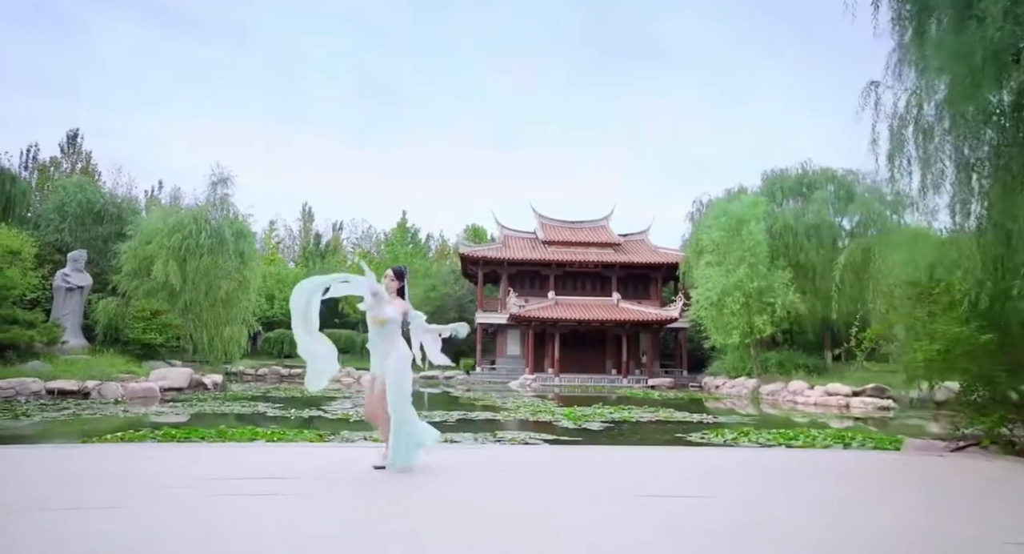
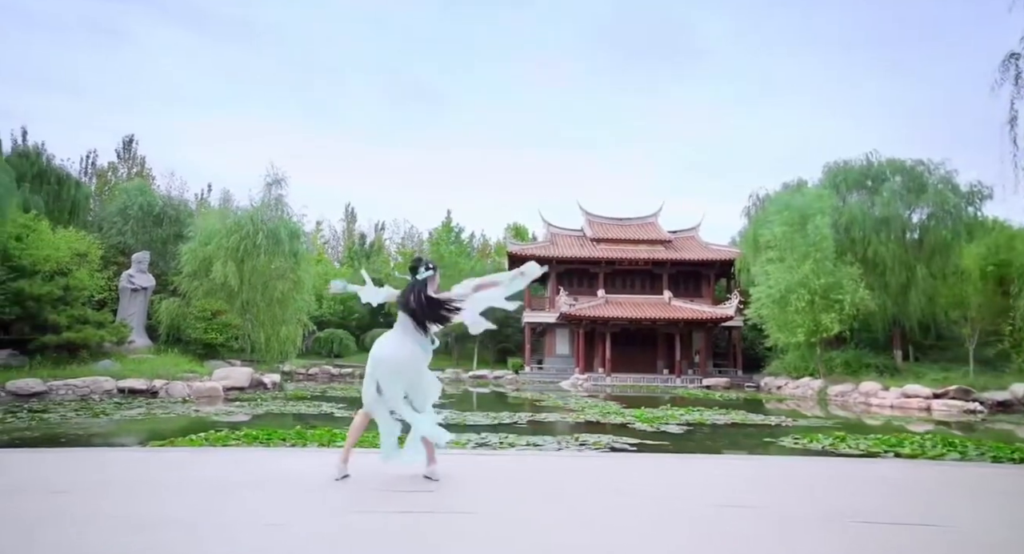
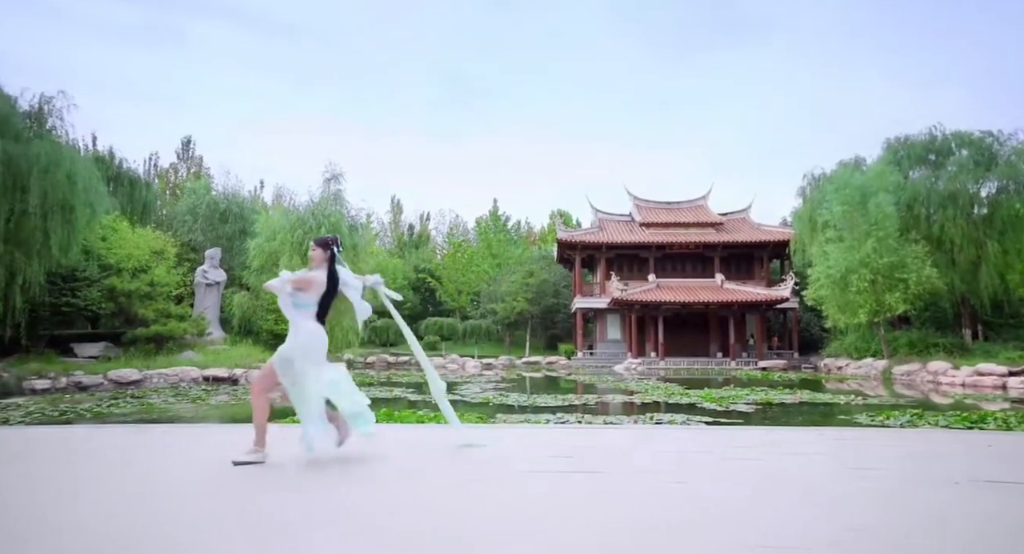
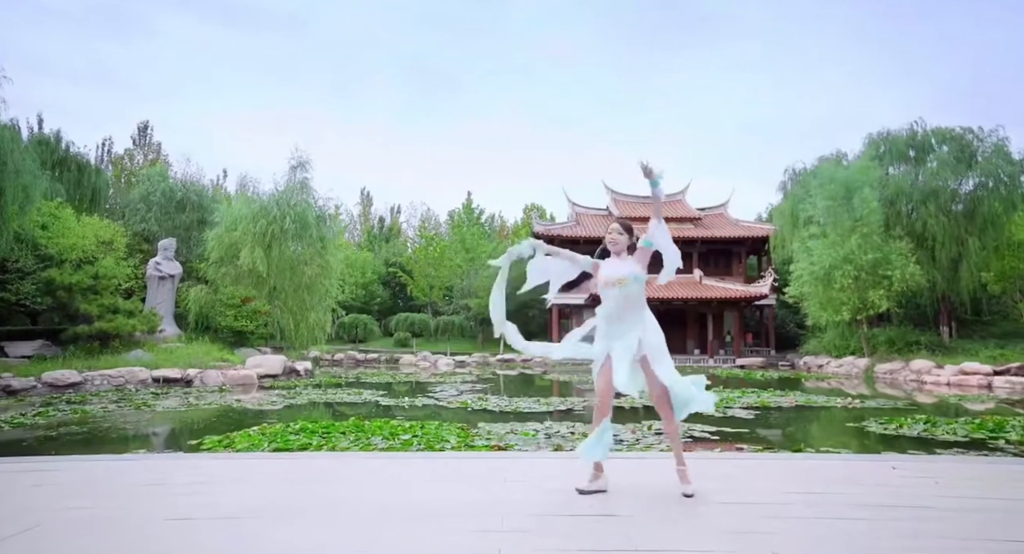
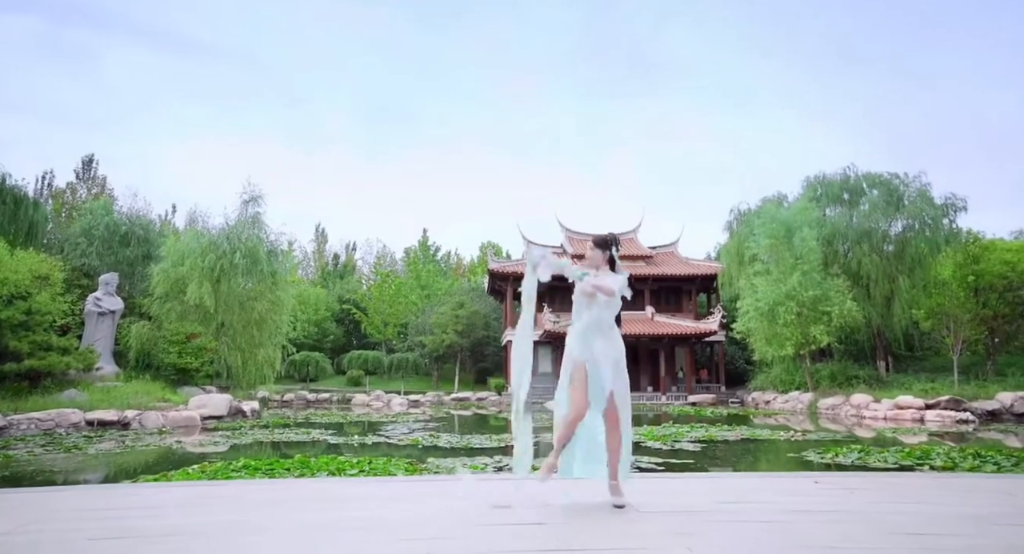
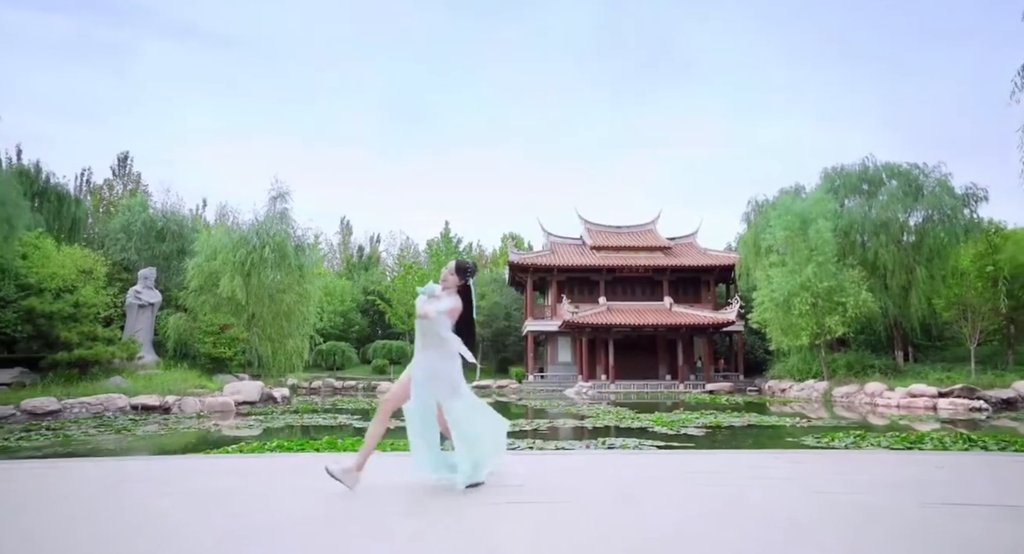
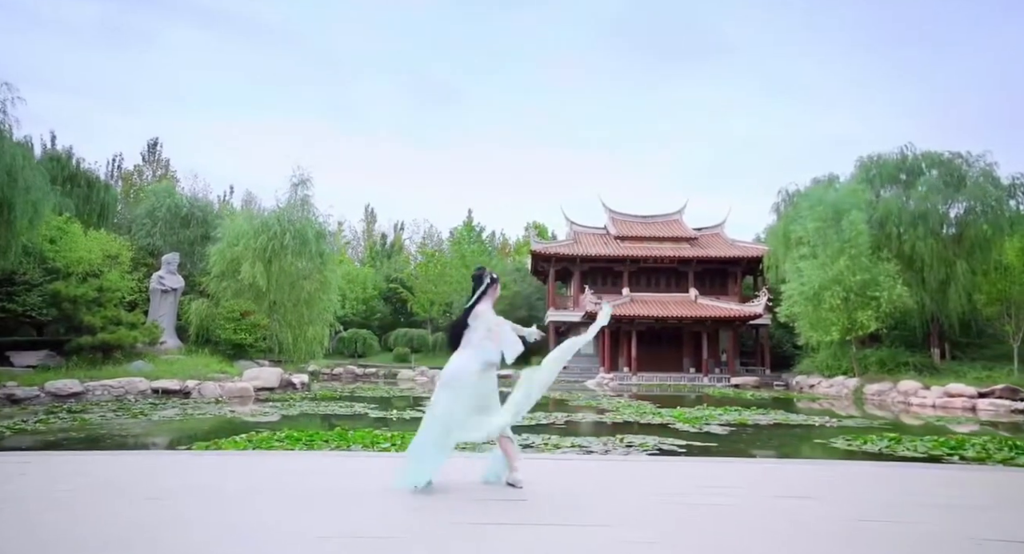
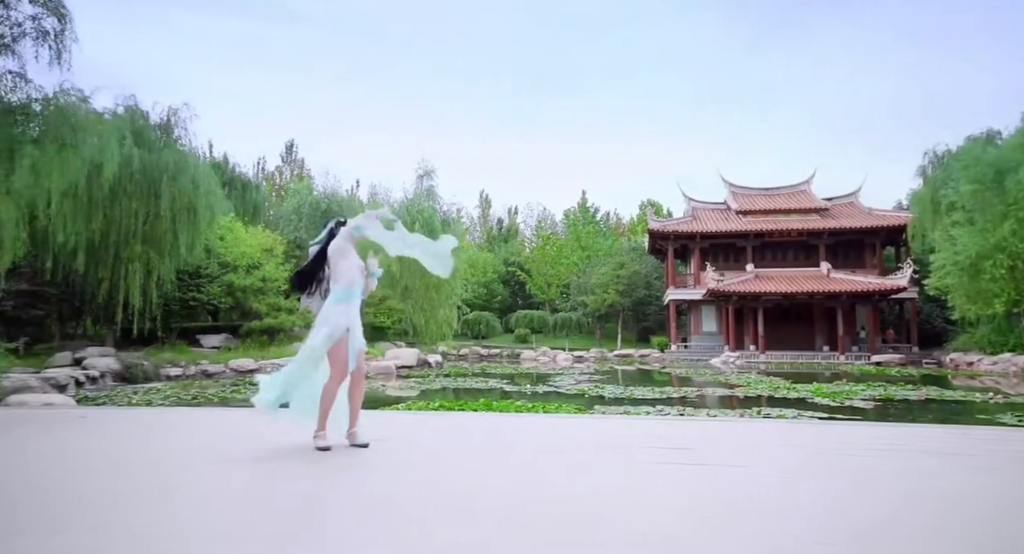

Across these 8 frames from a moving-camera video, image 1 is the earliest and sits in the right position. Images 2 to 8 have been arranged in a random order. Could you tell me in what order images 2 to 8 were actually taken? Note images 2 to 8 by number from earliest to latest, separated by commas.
2, 7, 4, 5, 6, 3, 8
